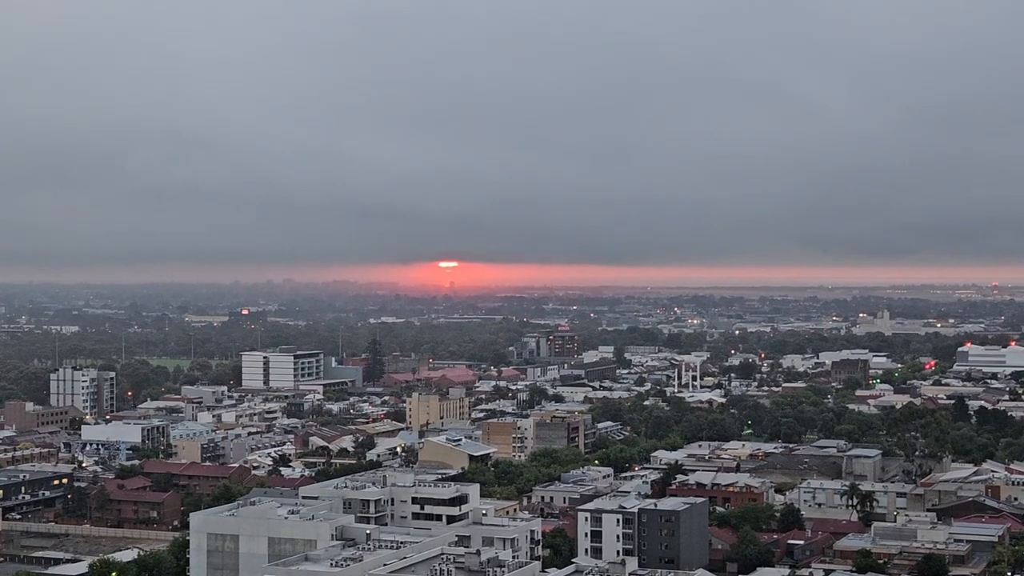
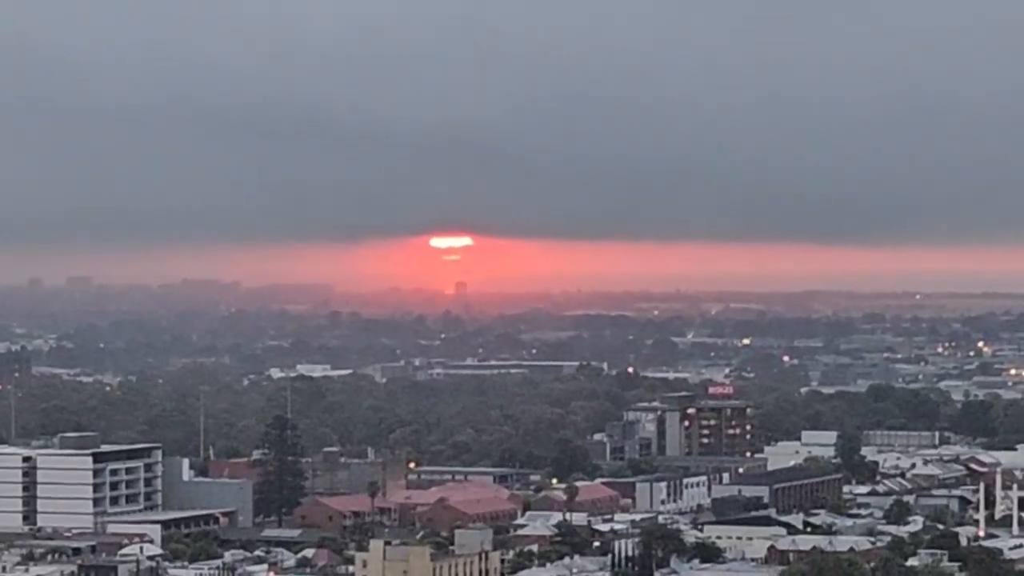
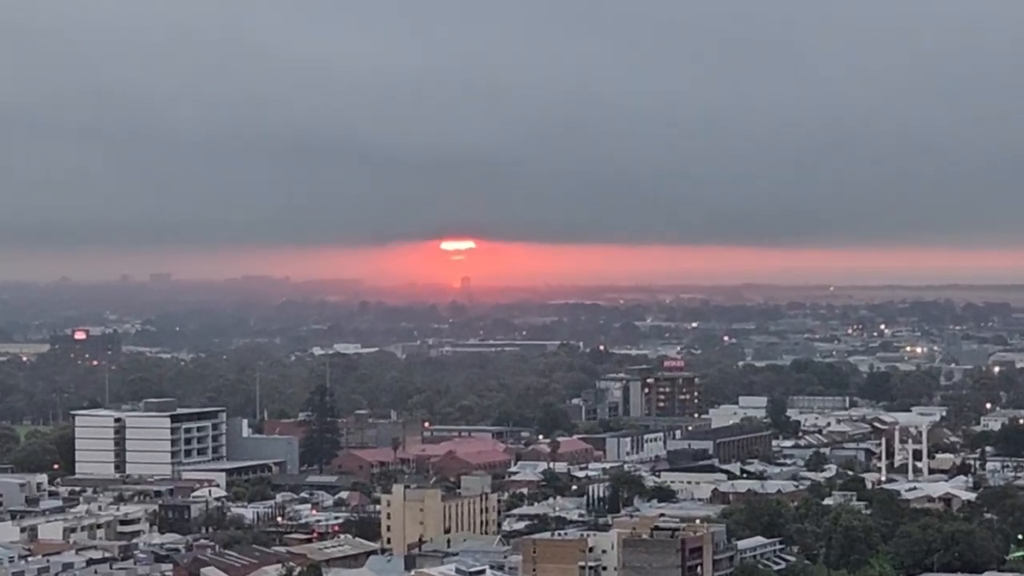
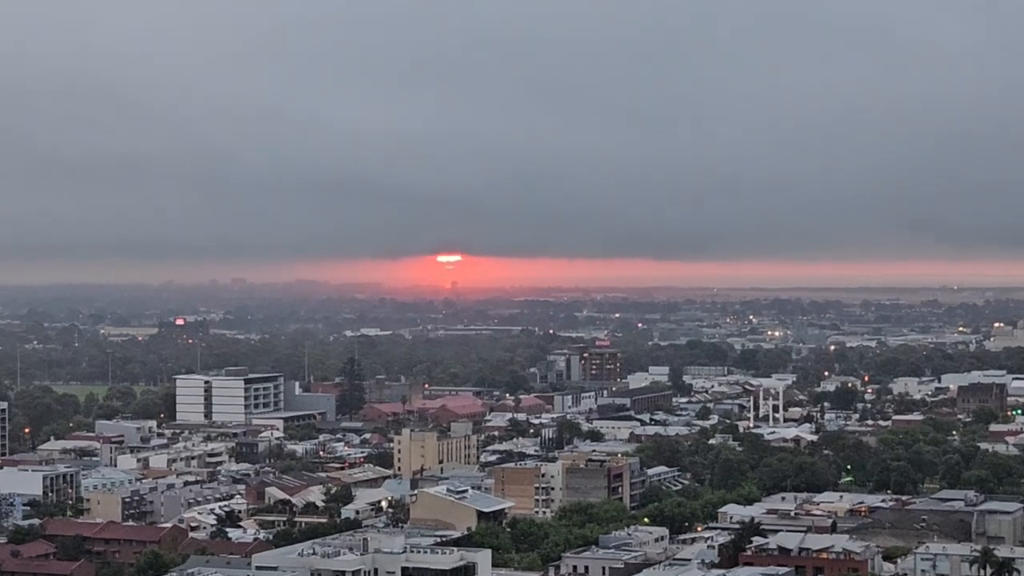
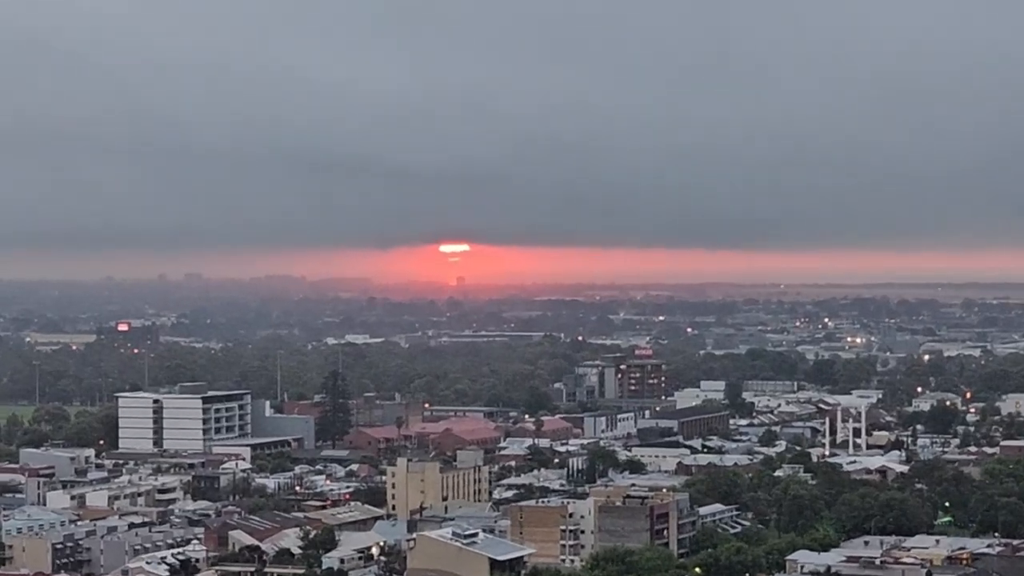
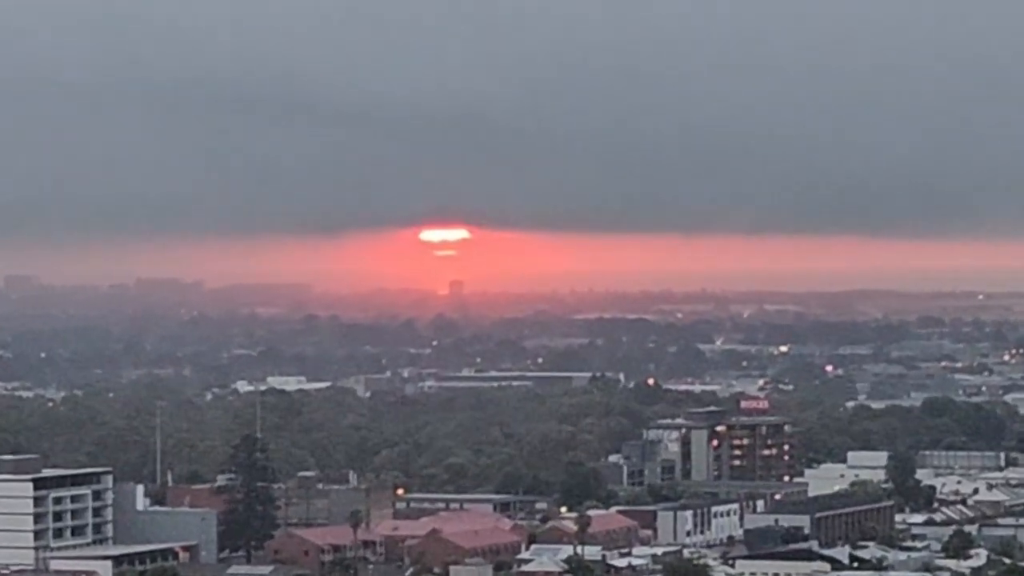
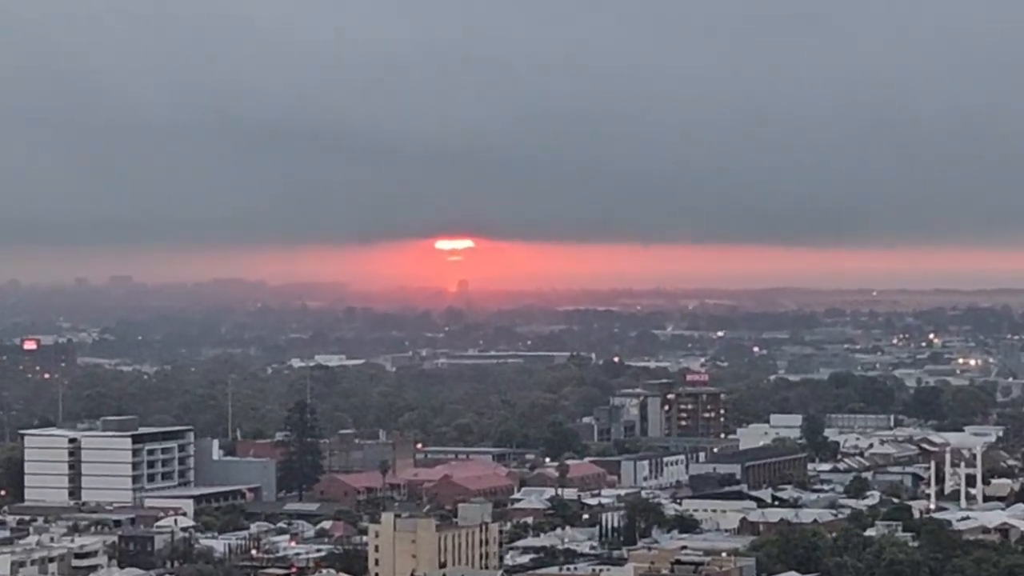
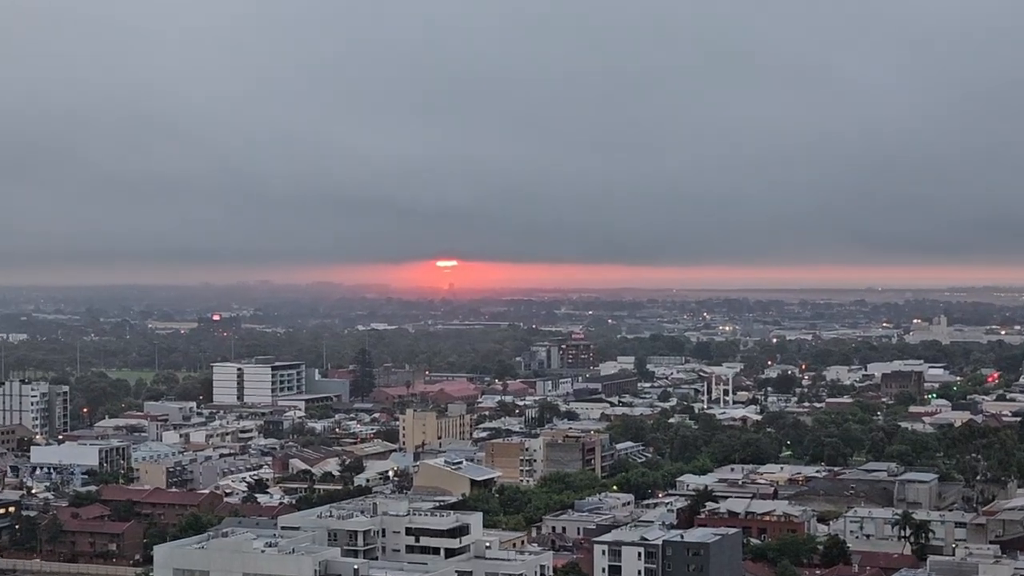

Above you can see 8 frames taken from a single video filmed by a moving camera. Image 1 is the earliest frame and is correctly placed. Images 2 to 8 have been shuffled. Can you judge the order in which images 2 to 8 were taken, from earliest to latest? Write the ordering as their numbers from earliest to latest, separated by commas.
8, 4, 5, 3, 7, 2, 6
